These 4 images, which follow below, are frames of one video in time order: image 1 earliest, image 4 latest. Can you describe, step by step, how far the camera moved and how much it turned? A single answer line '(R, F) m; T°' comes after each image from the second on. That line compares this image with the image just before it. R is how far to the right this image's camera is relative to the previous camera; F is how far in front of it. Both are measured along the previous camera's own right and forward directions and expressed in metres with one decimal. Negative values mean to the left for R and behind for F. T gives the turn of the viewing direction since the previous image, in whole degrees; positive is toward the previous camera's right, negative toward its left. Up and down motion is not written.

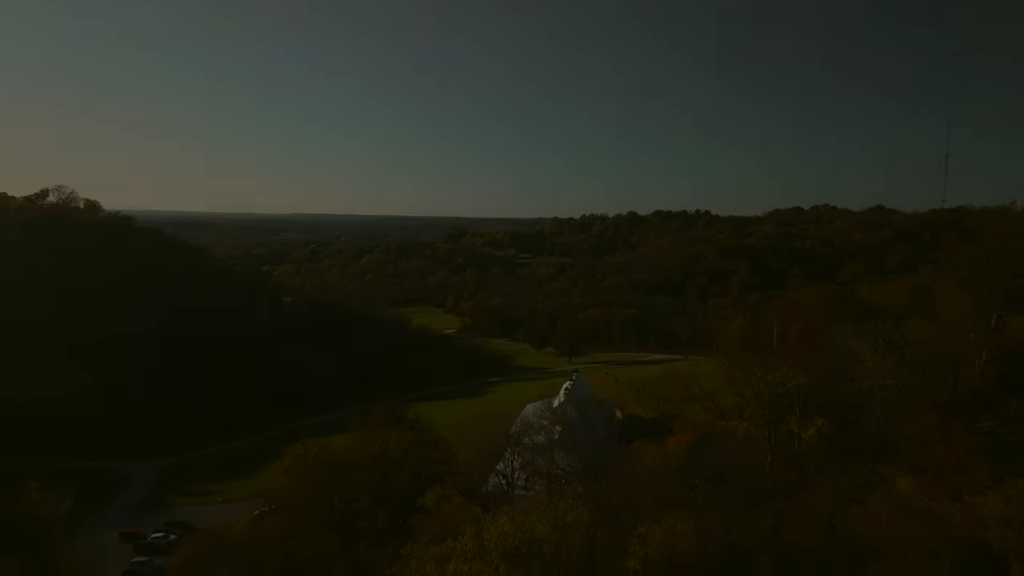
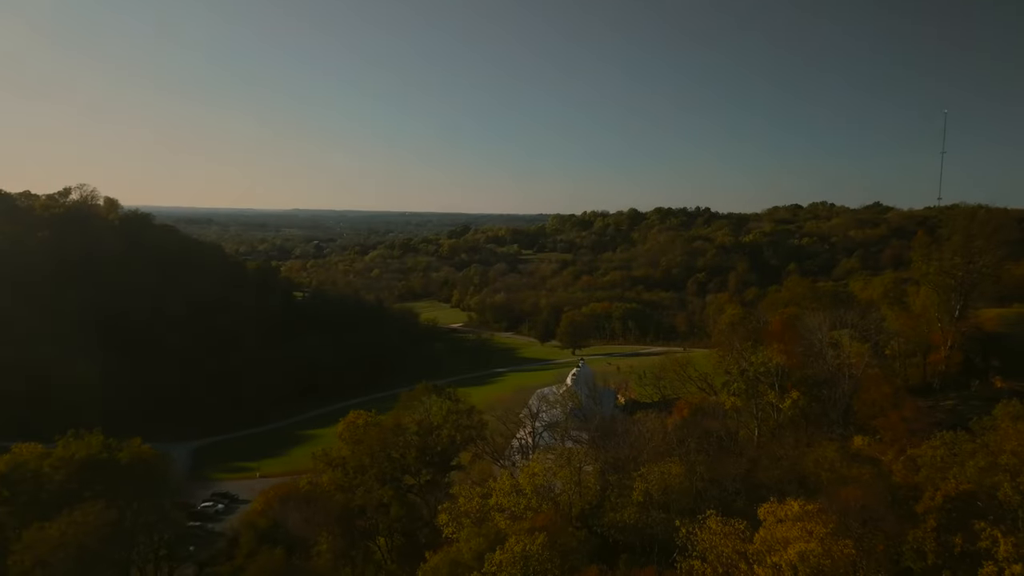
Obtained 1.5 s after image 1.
(-0.7, -2.9) m; 0°
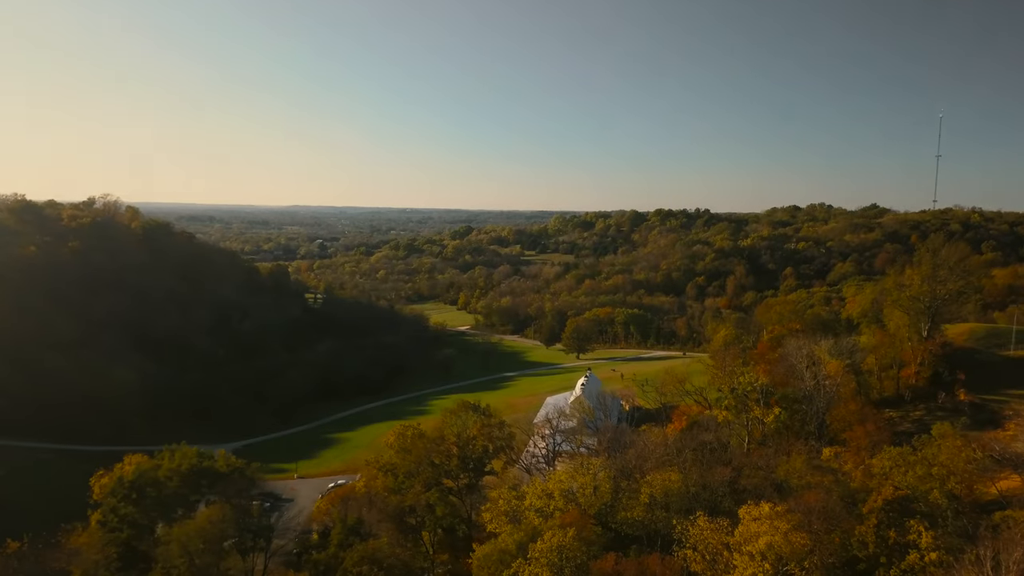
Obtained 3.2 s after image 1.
(-0.9, -3.3) m; 0°
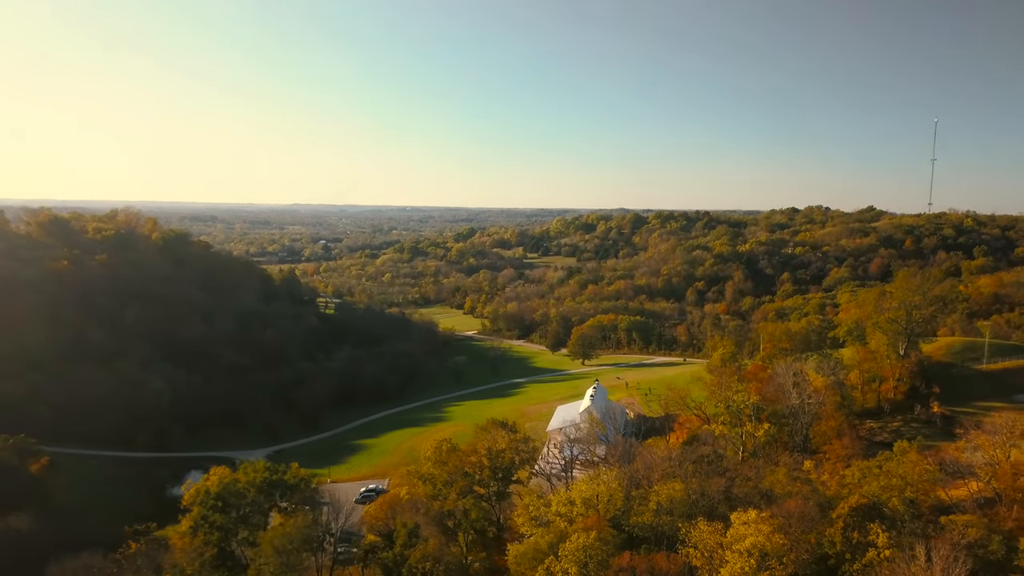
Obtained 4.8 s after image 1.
(-1.0, -3.2) m; 0°
